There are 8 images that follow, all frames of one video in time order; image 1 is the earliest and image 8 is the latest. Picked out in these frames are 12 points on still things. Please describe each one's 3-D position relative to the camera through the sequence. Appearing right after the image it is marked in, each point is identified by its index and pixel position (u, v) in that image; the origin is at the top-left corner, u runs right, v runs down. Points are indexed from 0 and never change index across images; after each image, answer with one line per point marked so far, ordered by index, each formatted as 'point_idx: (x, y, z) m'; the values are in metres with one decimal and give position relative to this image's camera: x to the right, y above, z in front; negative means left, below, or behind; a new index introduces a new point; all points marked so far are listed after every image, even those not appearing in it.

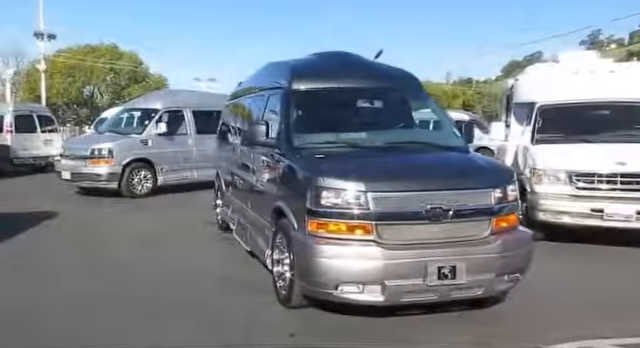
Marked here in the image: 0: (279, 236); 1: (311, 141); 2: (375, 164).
0: (-0.3, -0.5, +4.7) m
1: (-0.1, +0.3, +4.8) m
2: (+0.4, +0.1, +4.2) m
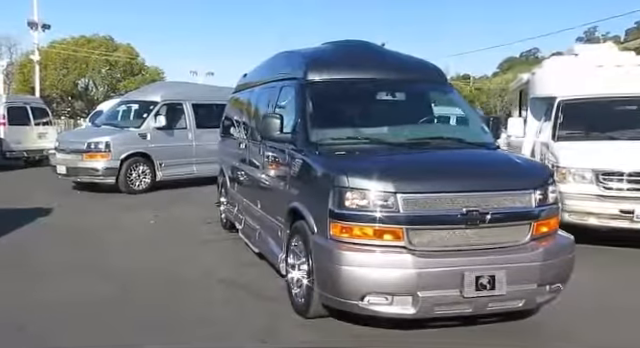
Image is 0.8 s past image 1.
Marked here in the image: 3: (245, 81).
0: (-0.2, -0.5, +4.3) m
1: (+0.1, +0.3, +4.4) m
2: (+0.6, +0.1, +3.9) m
3: (-1.2, +1.5, +8.8) m
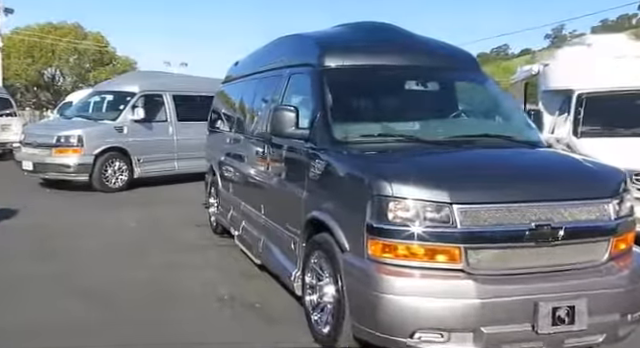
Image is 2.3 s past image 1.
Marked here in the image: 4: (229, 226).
0: (0.0, -0.5, +3.6) m
1: (+0.3, +0.3, +3.8) m
2: (+0.8, +0.1, +3.2) m
3: (-1.3, +1.5, +8.1) m
4: (-1.0, -0.6, +6.2) m
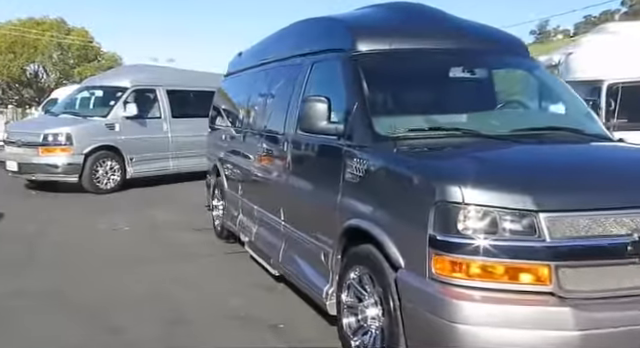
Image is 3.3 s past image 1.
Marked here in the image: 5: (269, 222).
0: (+0.2, -0.6, +3.1) m
1: (+0.5, +0.3, +3.2) m
2: (+1.0, +0.1, +2.7) m
3: (-1.1, +1.5, +7.5) m
4: (-0.8, -0.6, +5.7) m
5: (-0.4, -0.4, +4.6) m
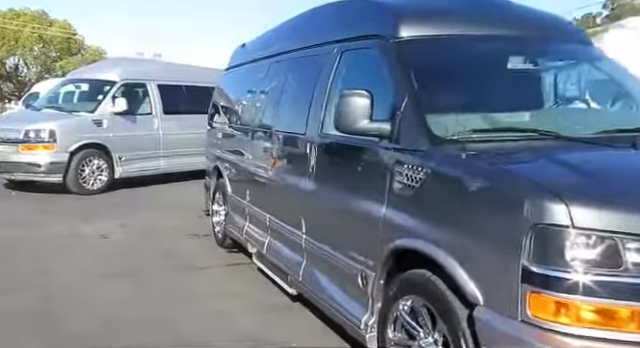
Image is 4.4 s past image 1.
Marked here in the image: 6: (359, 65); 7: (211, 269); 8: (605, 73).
0: (+0.4, -0.6, +2.6) m
1: (+0.7, +0.2, +2.7) m
2: (+1.2, 0.0, +2.2) m
3: (-1.0, +1.5, +6.9) m
4: (-0.7, -0.6, +5.1) m
5: (-0.2, -0.4, +4.0) m
6: (+0.2, +0.7, +3.3) m
7: (-1.1, -0.9, +5.2) m
8: (+1.7, +0.6, +3.3) m
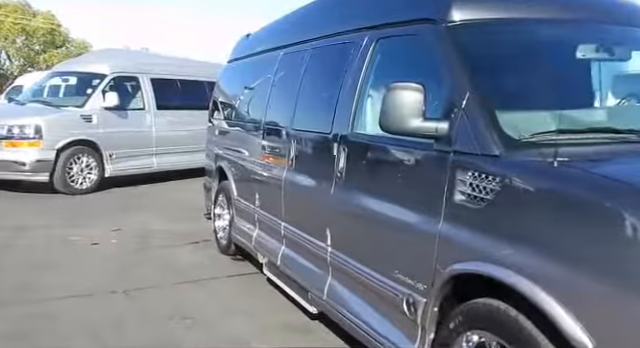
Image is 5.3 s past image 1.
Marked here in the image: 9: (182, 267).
0: (+0.6, -0.6, +2.1) m
1: (+0.9, +0.2, +2.3) m
2: (+1.4, 0.0, +1.8) m
3: (-0.9, +1.5, +6.4) m
4: (-0.6, -0.6, +4.7) m
5: (-0.1, -0.5, +3.6) m
6: (+0.4, +0.6, +2.9) m
7: (-0.9, -0.9, +4.8) m
8: (+1.9, +0.6, +2.9) m
9: (-1.3, -0.9, +5.2) m
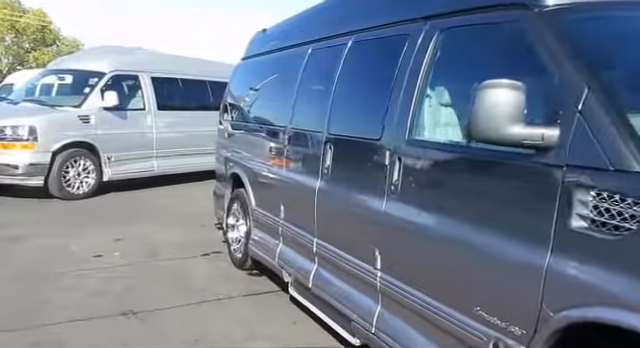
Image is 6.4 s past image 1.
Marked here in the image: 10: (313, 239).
0: (+0.9, -0.7, +1.7) m
1: (+1.2, +0.1, +1.8) m
2: (+1.7, -0.1, +1.3) m
3: (-0.7, +1.4, +6.0) m
4: (-0.3, -0.7, +4.2) m
5: (+0.2, -0.5, +3.1) m
6: (+0.7, +0.6, +2.4) m
7: (-0.7, -1.0, +4.3) m
8: (+2.2, +0.5, +2.5) m
9: (-1.1, -0.9, +4.7) m
10: (-0.1, -0.4, +3.7) m
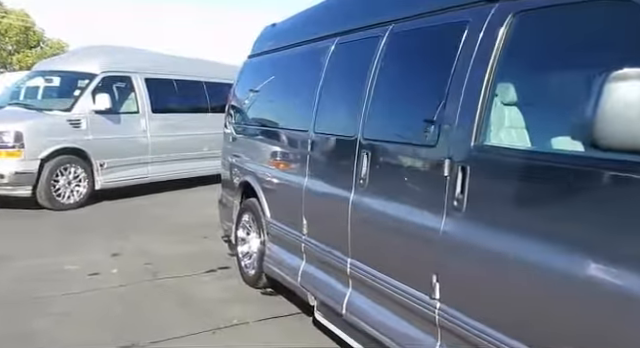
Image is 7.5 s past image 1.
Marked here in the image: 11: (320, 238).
0: (+1.1, -0.8, +1.3) m
1: (+1.4, +0.1, +1.4) m
2: (+2.0, -0.1, +0.9) m
3: (-0.6, +1.4, +5.5) m
4: (-0.1, -0.8, +3.7) m
5: (+0.4, -0.6, +2.7) m
6: (+0.9, +0.5, +2.0) m
7: (-0.5, -1.1, +3.8) m
8: (+2.4, +0.5, +2.1) m
9: (-0.9, -1.0, +4.2) m
10: (+0.1, -0.5, +3.3) m
11: (0.0, -0.4, +3.5) m
